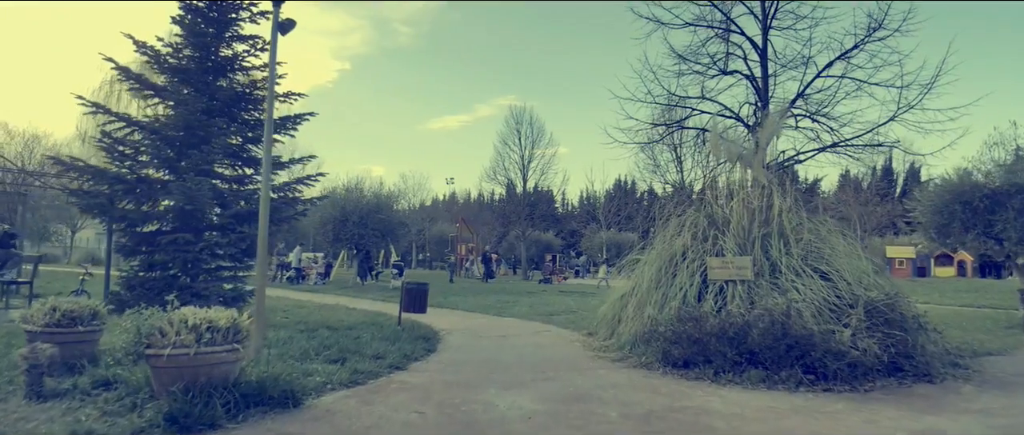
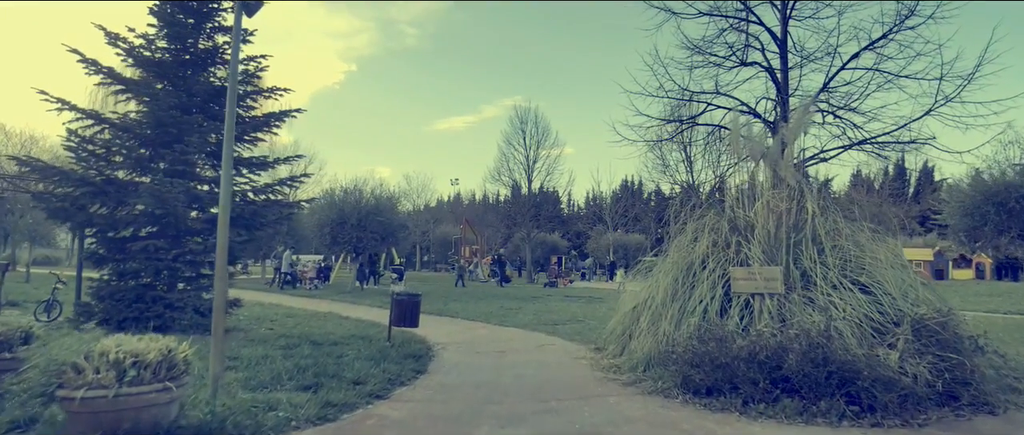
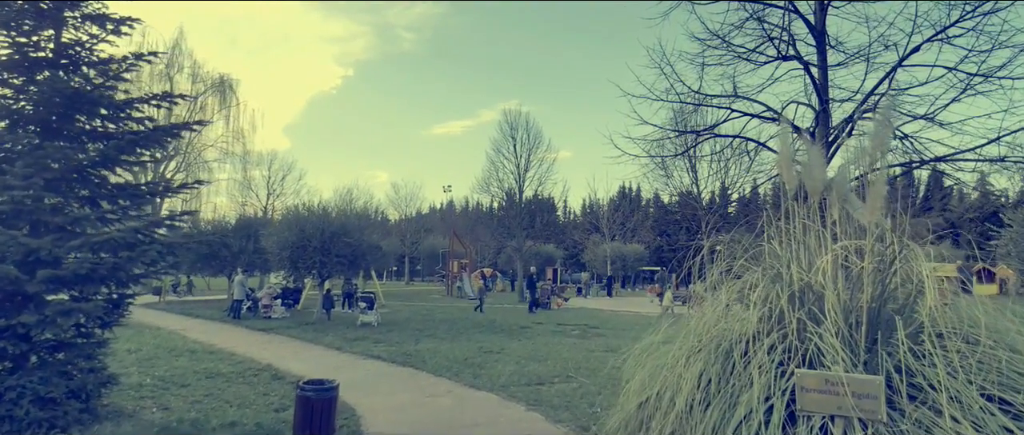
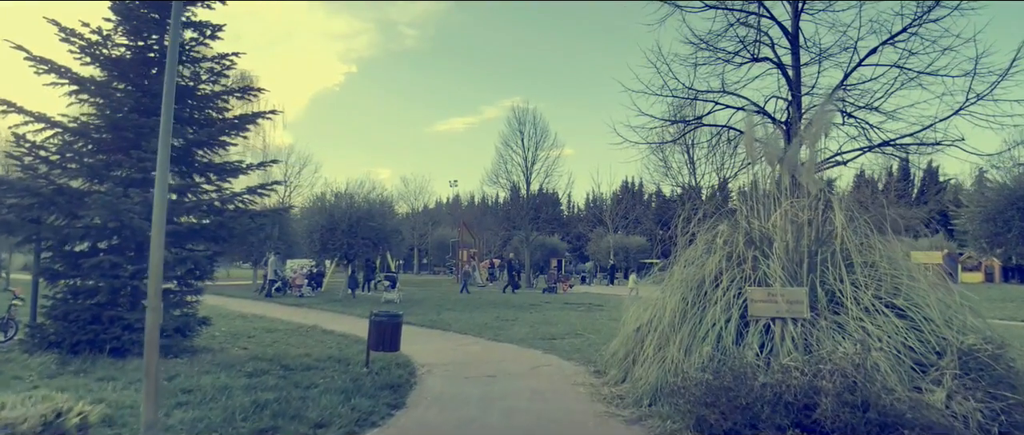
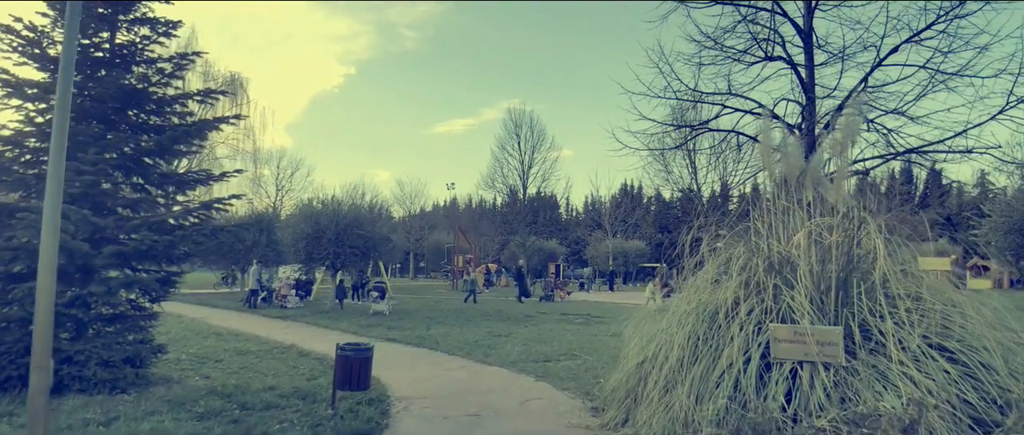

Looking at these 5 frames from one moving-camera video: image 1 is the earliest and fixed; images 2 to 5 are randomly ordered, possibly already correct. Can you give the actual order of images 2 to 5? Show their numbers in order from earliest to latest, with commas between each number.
2, 4, 5, 3
